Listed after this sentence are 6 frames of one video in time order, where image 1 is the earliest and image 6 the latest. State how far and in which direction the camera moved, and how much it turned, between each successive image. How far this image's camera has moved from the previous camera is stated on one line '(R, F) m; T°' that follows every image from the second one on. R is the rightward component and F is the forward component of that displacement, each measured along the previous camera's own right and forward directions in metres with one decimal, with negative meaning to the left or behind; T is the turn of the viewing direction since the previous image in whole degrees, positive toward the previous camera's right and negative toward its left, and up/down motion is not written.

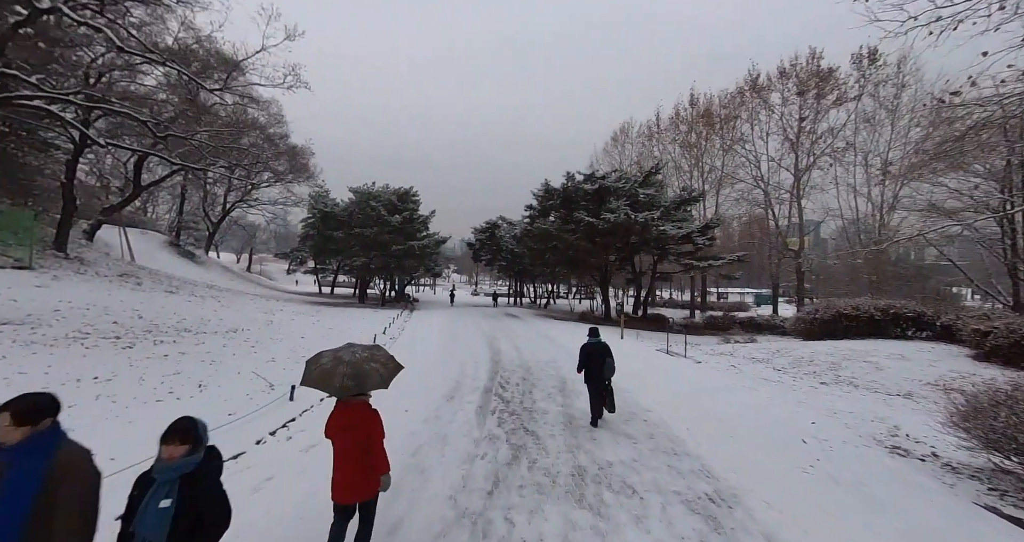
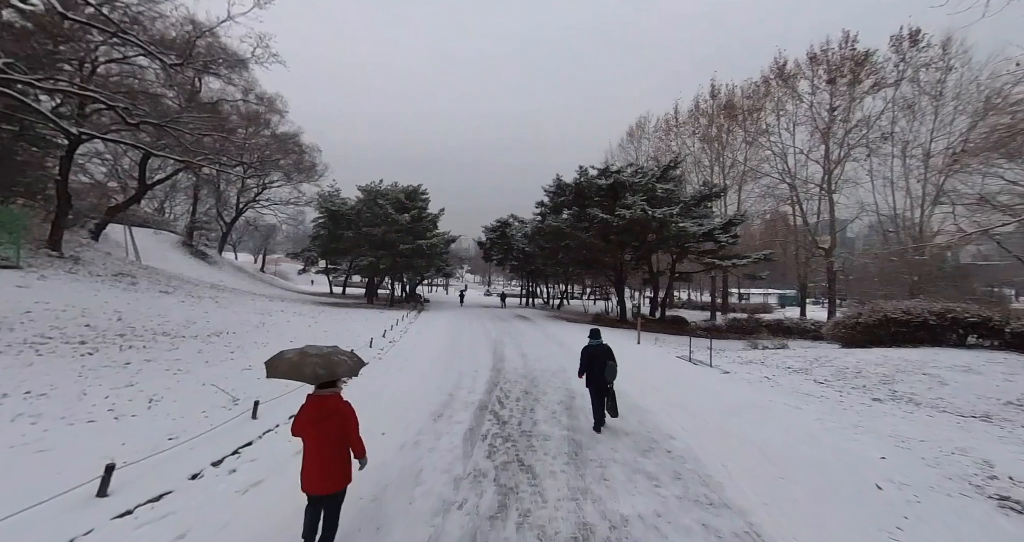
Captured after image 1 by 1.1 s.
(+0.2, +0.9) m; -2°
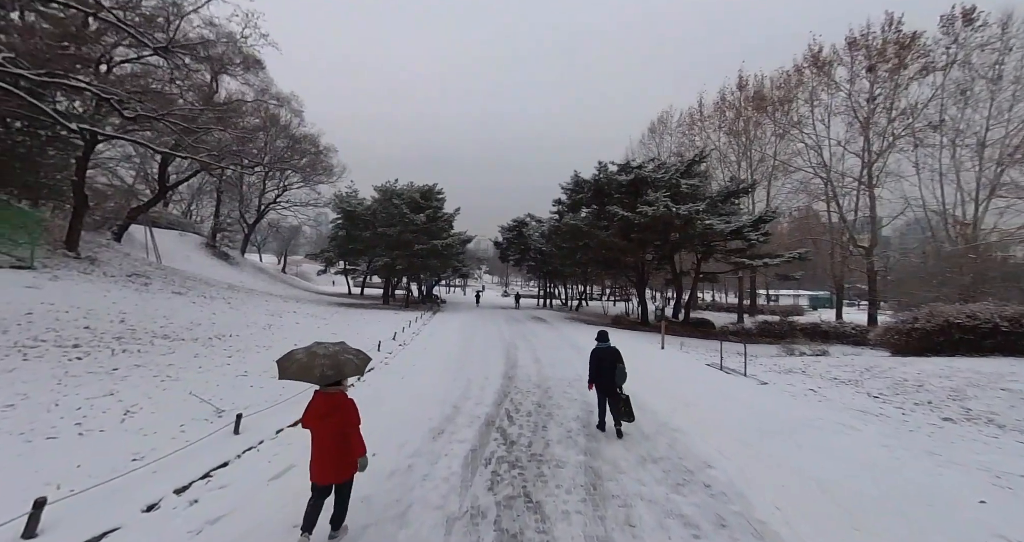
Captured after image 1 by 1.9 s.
(+0.1, +0.6) m; -3°
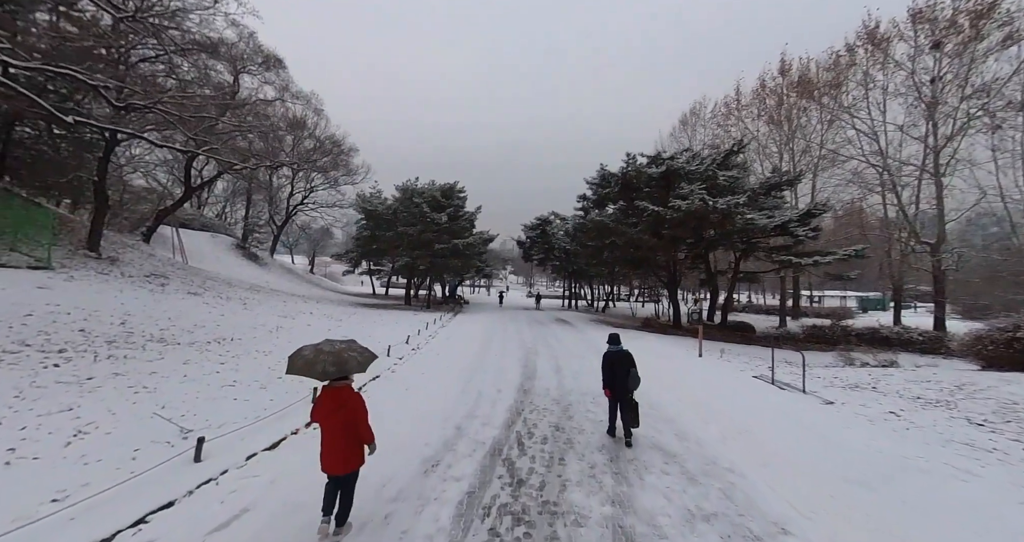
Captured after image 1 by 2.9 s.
(+0.2, +0.9) m; -4°
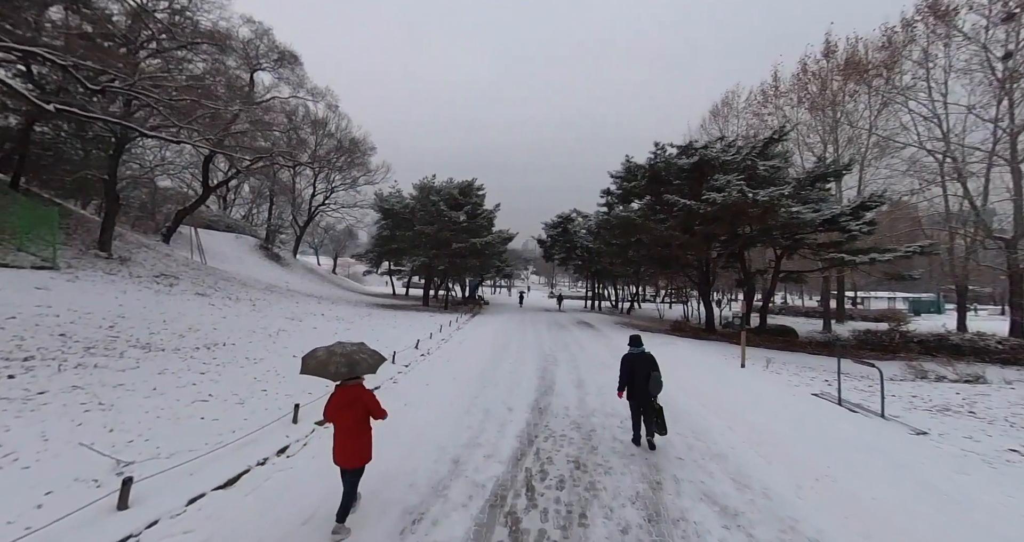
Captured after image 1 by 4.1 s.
(+0.1, +1.0) m; -3°
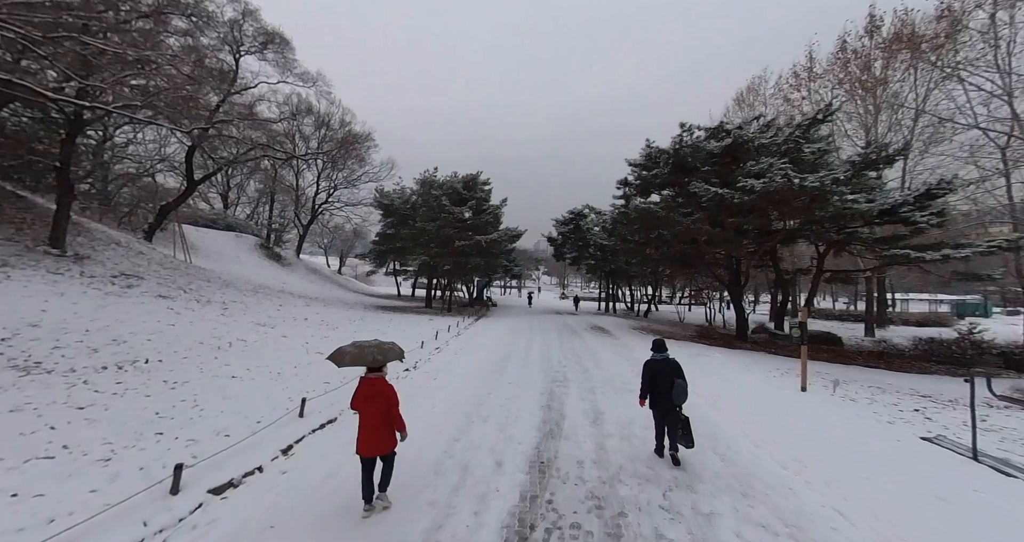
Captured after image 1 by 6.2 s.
(+0.2, +1.8) m; -2°
